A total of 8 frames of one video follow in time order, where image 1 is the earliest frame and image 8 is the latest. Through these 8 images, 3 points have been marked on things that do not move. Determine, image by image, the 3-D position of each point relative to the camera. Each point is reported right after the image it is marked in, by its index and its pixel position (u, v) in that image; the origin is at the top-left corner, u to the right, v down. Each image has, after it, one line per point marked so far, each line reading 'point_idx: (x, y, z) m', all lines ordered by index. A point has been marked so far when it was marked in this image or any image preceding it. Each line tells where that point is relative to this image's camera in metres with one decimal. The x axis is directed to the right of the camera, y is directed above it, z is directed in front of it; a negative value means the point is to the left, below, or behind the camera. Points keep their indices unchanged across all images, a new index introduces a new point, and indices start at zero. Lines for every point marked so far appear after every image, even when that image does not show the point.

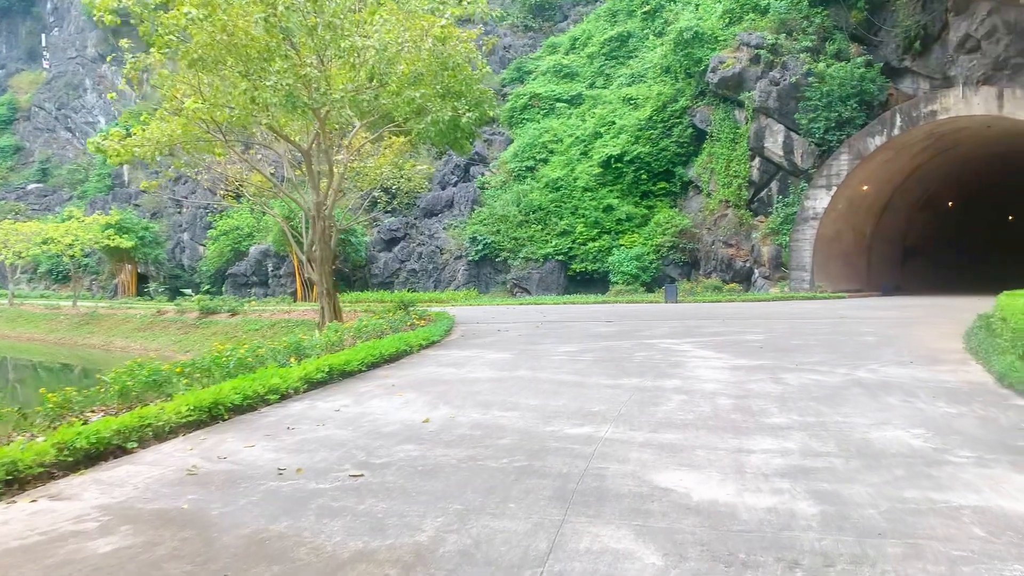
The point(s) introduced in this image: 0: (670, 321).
0: (+2.6, -0.6, +14.3) m
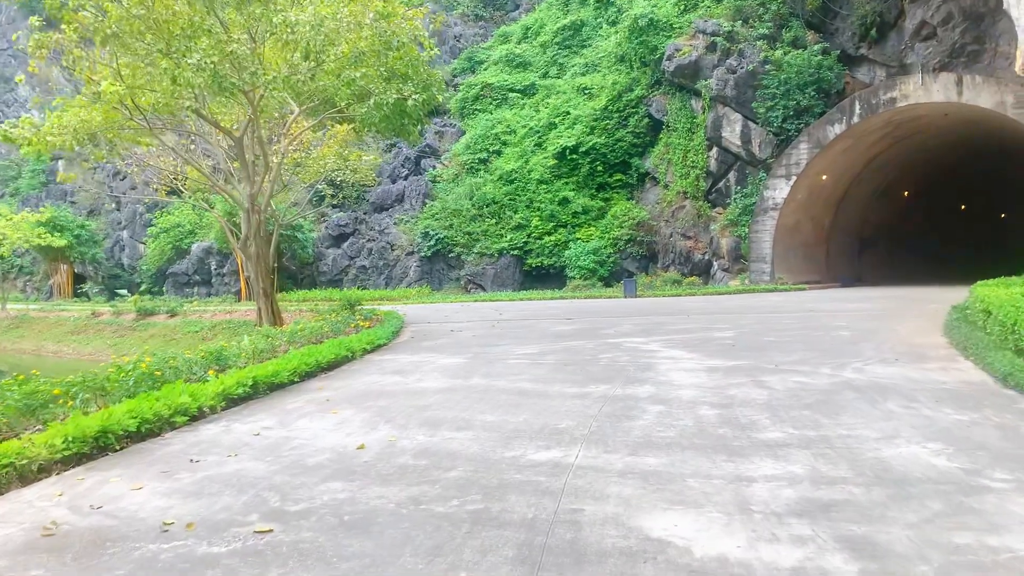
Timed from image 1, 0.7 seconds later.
0: (+1.9, -0.5, +13.5) m
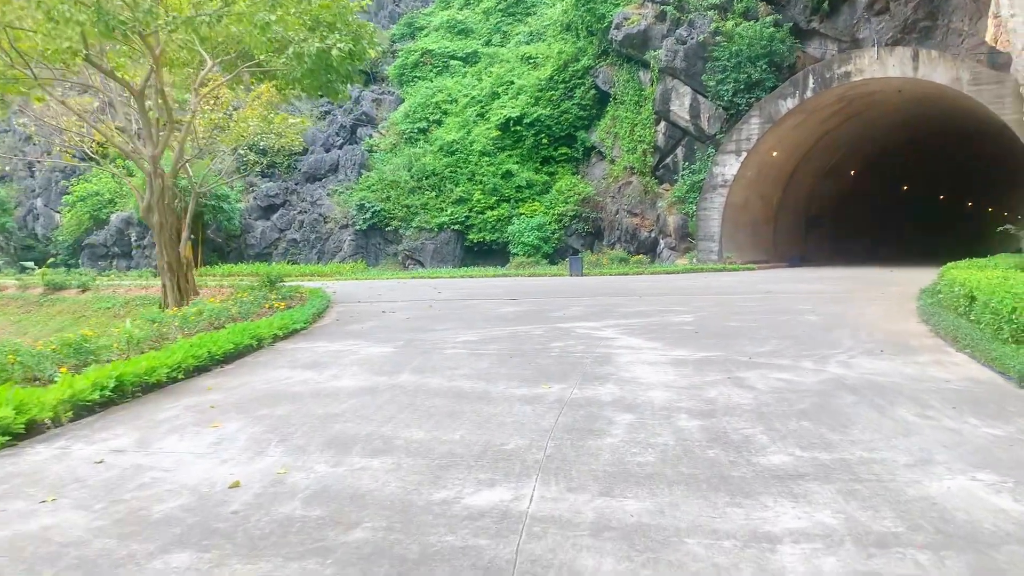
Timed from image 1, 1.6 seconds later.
0: (+1.0, -0.2, +12.5) m
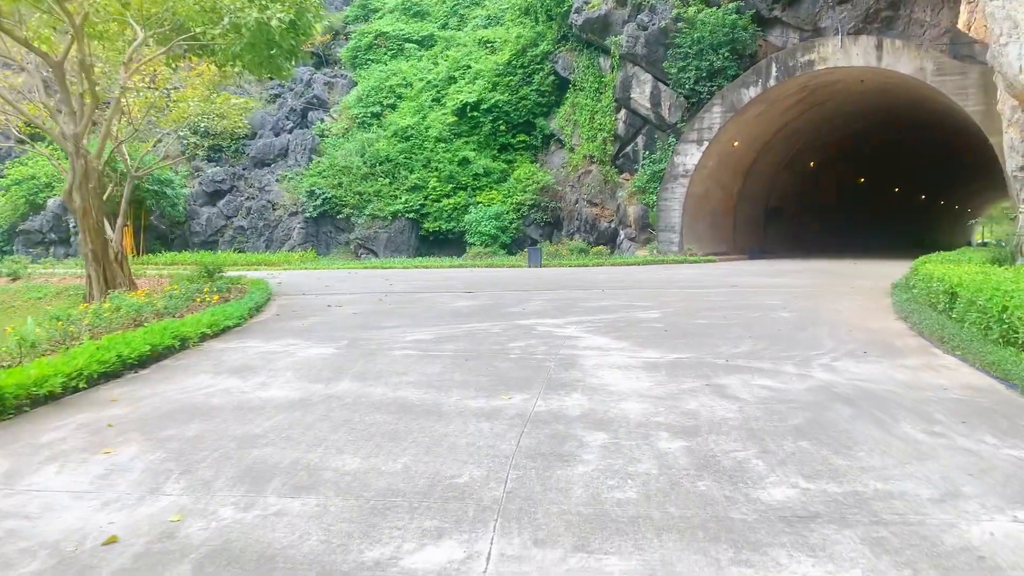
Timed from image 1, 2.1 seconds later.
0: (+0.4, -0.1, +11.8) m
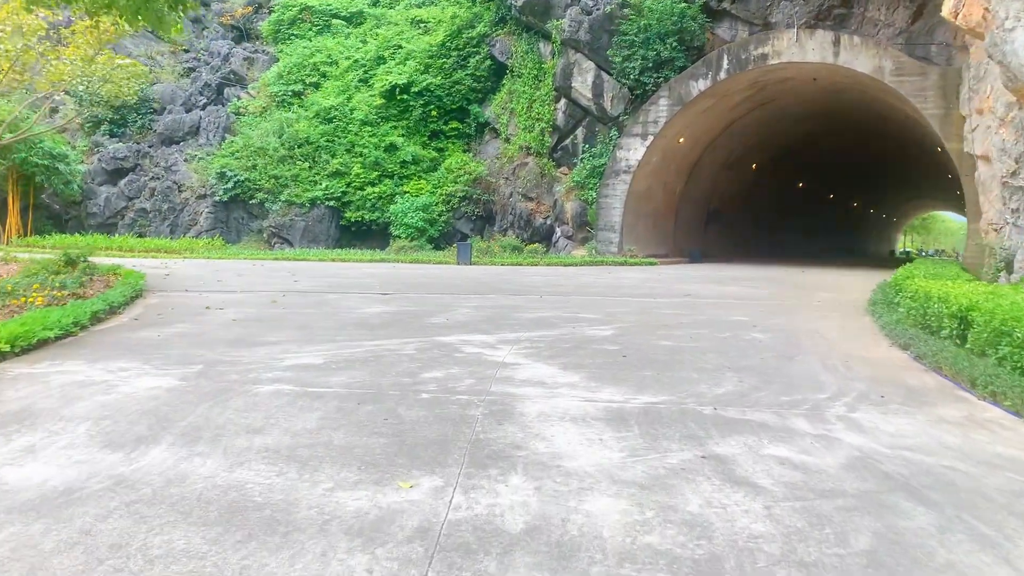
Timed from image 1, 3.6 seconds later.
0: (-0.5, -0.1, +10.1) m
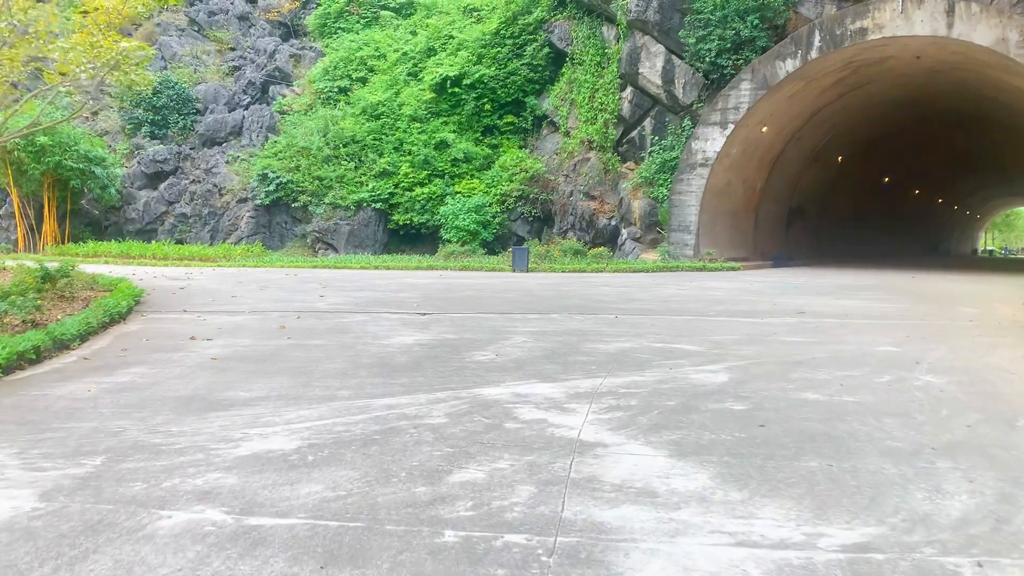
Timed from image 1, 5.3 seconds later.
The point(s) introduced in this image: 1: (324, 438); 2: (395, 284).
0: (+0.2, -0.3, +8.0) m
1: (-0.8, -0.6, +3.8) m
2: (-1.7, 0.0, +12.4) m
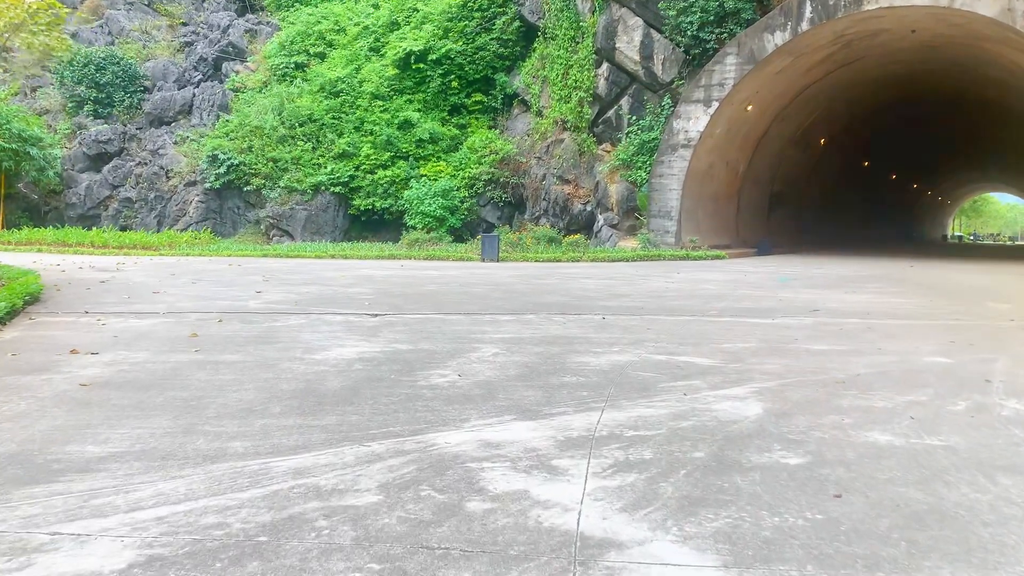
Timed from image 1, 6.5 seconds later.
0: (-0.1, -0.3, +6.7) m
1: (-0.9, -0.7, +2.5) m
2: (-2.1, +0.1, +10.9) m
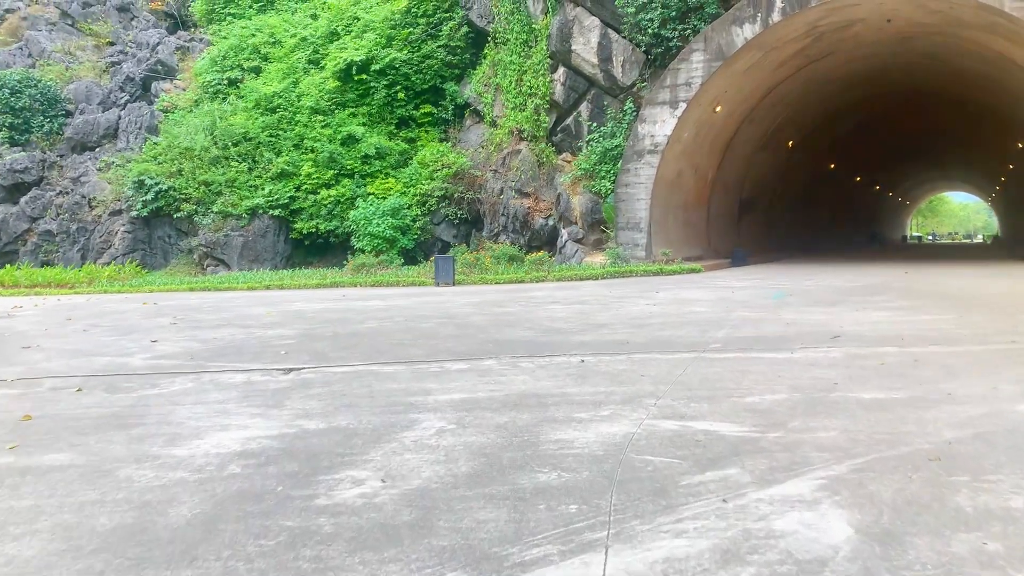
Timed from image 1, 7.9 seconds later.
0: (-0.4, -0.5, +5.2) m
1: (-1.0, -0.9, +0.9) m
2: (-2.5, -0.3, +9.3) m
